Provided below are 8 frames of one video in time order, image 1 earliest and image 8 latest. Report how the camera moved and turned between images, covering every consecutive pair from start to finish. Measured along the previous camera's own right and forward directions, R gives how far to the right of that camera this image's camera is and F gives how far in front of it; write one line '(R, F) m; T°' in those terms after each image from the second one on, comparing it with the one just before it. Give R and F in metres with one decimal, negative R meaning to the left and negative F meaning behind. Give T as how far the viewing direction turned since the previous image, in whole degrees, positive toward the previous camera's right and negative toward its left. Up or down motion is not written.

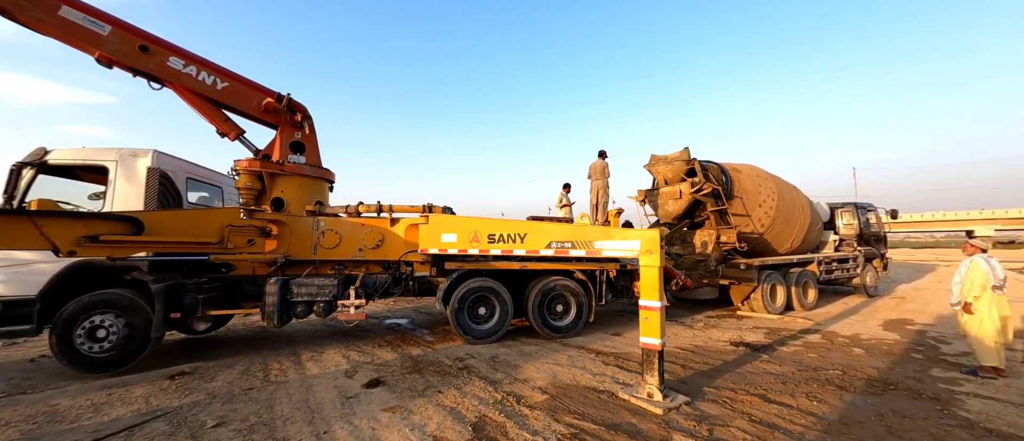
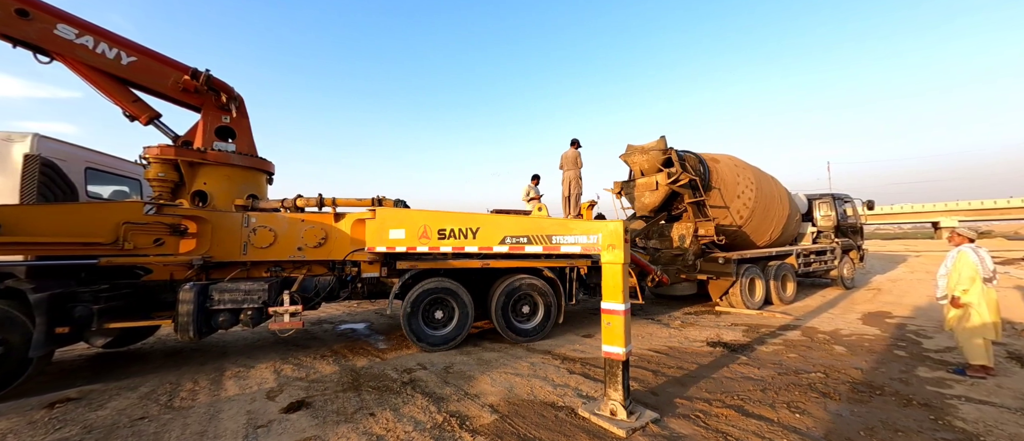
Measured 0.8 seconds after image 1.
(+0.4, +0.6) m; +2°
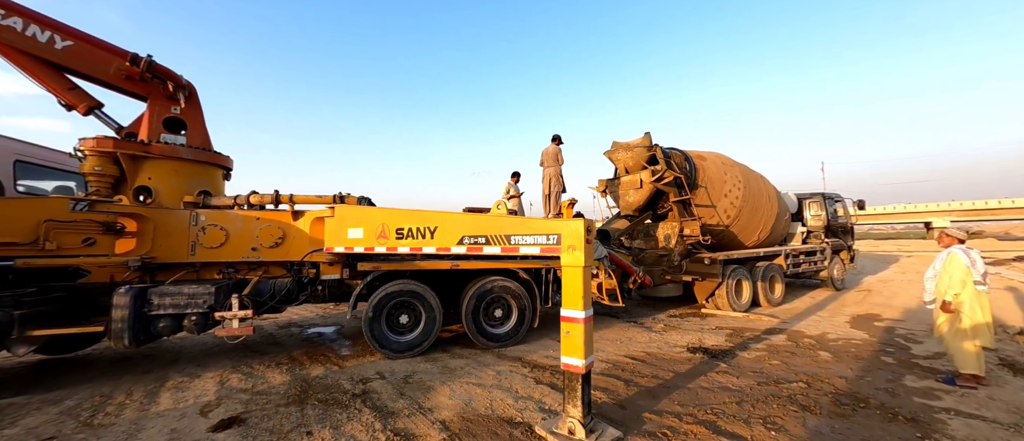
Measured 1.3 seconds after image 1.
(+0.4, +0.3) m; +1°
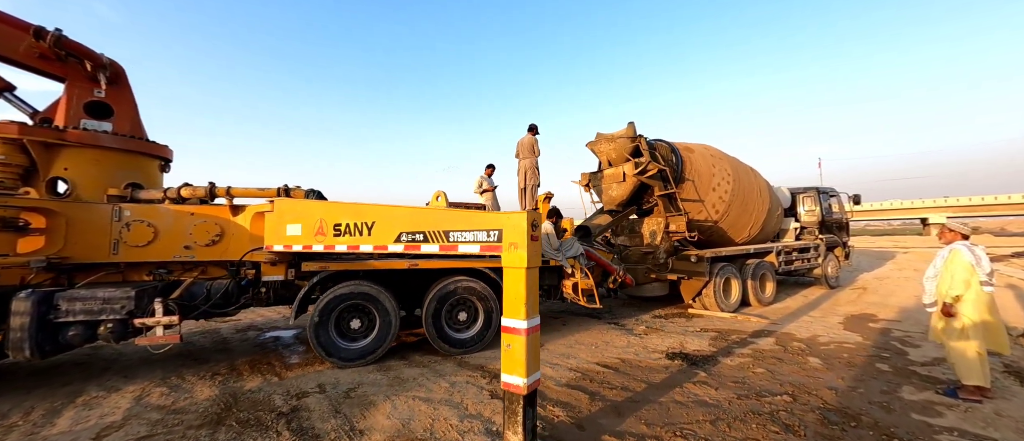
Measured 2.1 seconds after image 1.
(+0.5, +0.5) m; 0°
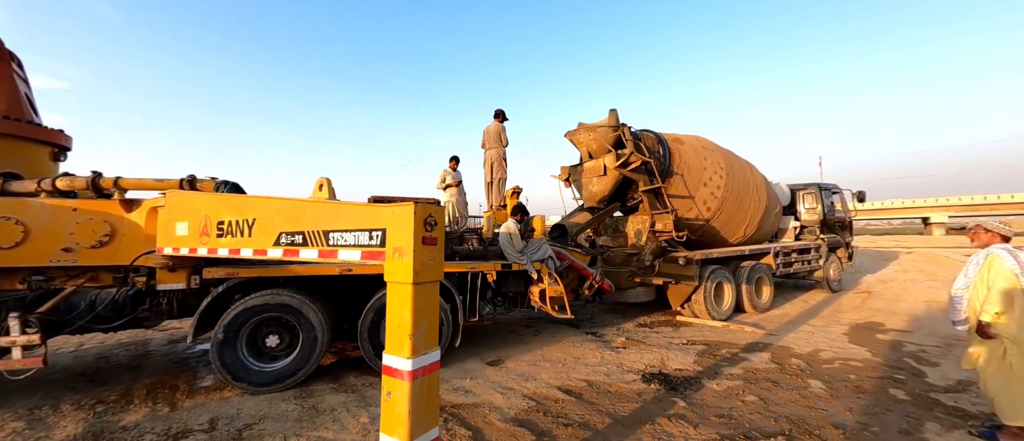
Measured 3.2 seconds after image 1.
(+0.6, +0.8) m; 0°
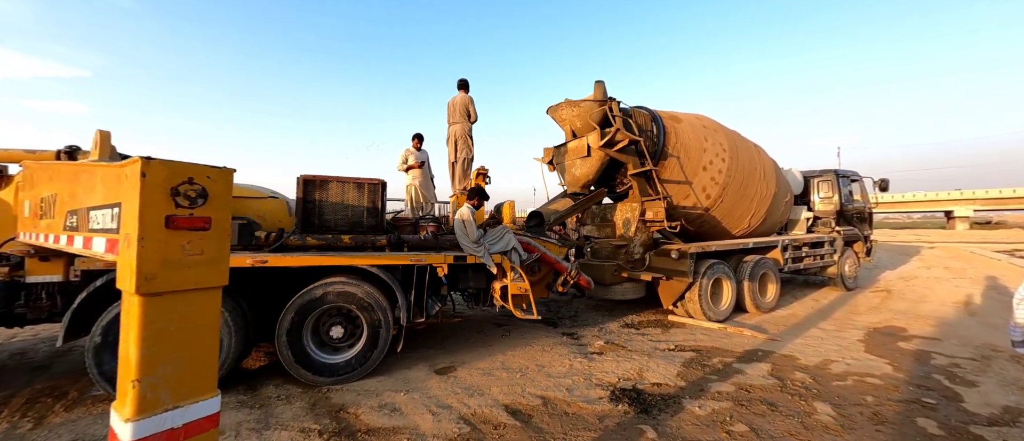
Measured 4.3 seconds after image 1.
(+0.6, +0.7) m; -1°
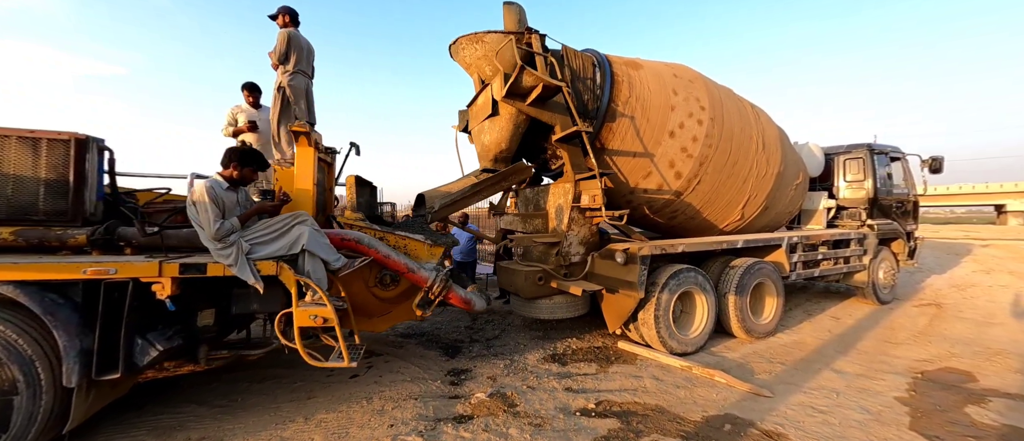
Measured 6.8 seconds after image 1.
(+1.6, +1.9) m; -3°
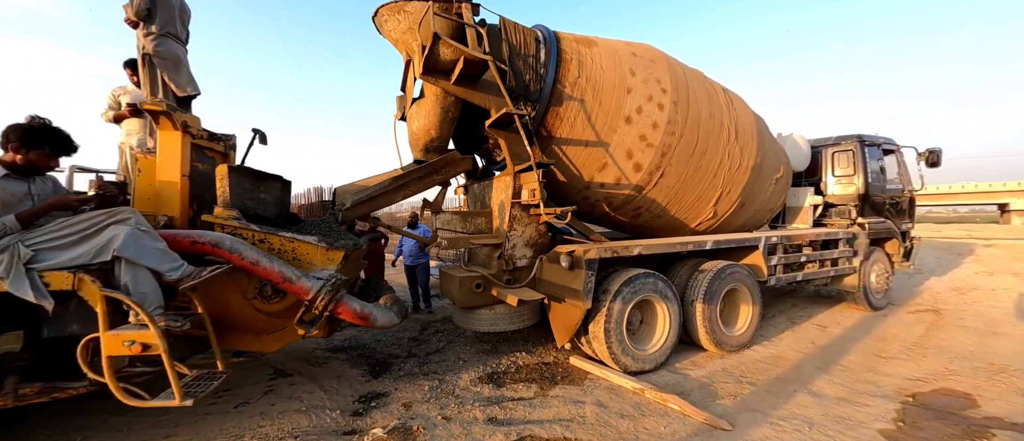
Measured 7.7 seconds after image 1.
(+0.7, +0.6) m; 0°
